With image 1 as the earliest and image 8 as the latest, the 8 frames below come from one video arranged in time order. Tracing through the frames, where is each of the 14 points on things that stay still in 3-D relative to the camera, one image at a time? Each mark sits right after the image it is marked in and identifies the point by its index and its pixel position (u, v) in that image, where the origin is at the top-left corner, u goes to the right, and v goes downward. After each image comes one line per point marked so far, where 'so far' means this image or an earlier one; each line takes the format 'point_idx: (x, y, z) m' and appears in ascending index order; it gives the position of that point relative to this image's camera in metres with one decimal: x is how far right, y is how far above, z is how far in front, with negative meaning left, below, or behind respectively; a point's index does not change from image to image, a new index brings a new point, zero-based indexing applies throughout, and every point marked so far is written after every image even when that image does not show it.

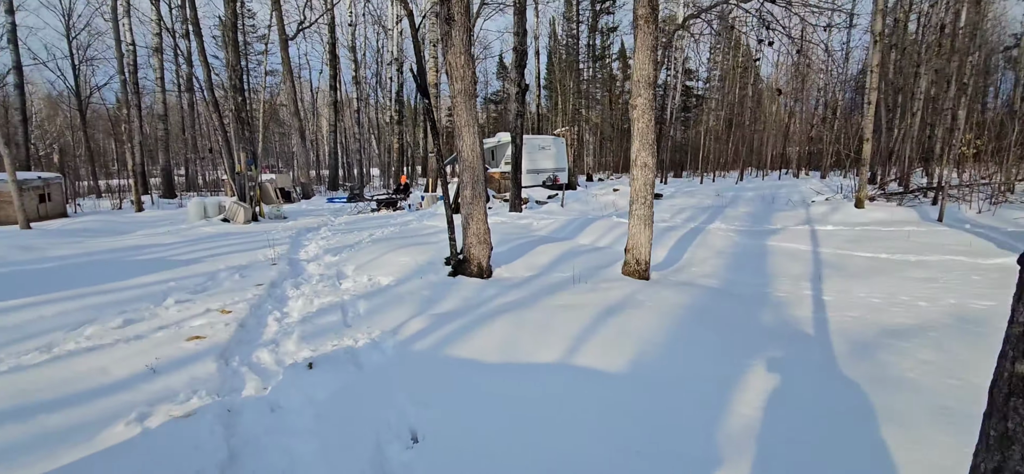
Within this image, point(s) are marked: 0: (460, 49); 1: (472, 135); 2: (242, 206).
0: (-0.6, +2.0, +5.4) m
1: (-0.5, +1.1, +5.6) m
2: (-6.7, +0.8, +12.5) m
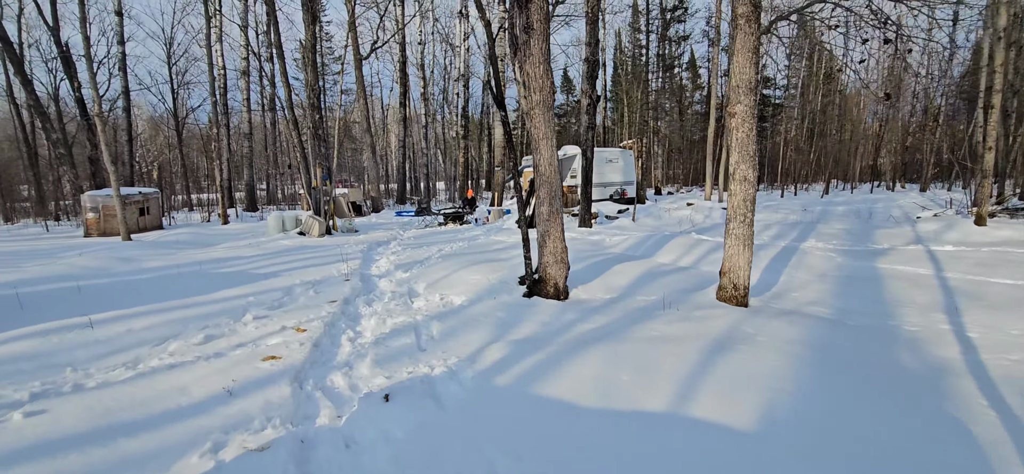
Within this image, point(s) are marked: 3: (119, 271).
0: (+0.3, +1.8, +5.2) m
1: (+0.4, +0.9, +5.3) m
2: (-5.0, +0.4, +12.9) m
3: (-6.2, -0.5, +8.1) m
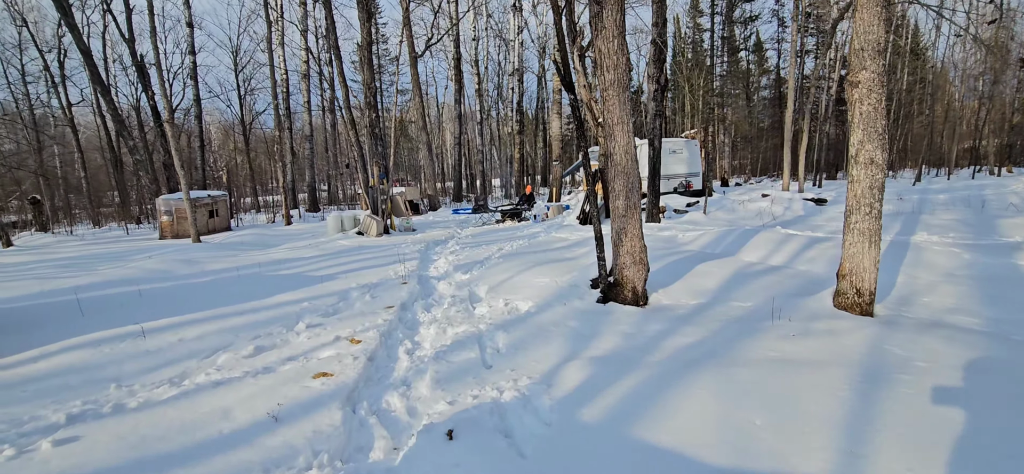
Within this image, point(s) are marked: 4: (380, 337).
0: (+0.9, +1.8, +4.5) m
1: (+1.0, +1.0, +4.7) m
2: (-3.5, +0.4, +12.8) m
3: (-5.2, -0.6, +8.1) m
4: (-1.1, -0.8, +4.3) m
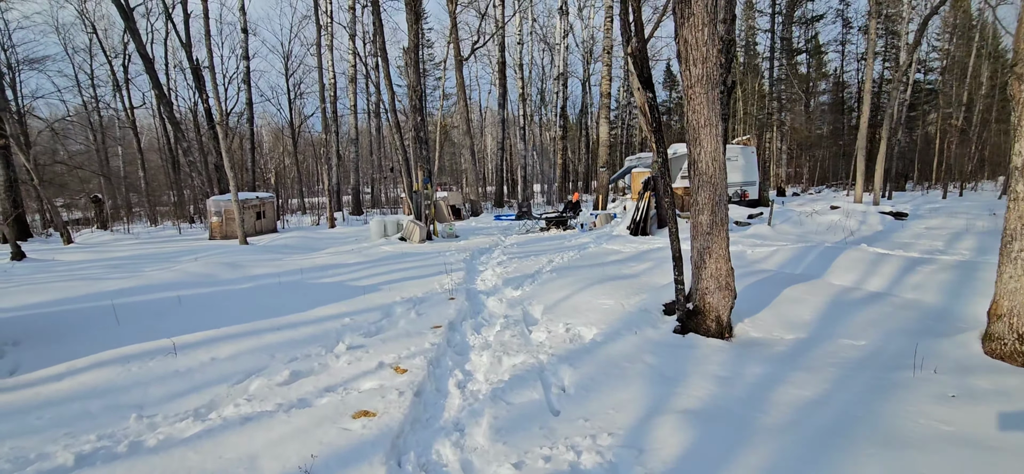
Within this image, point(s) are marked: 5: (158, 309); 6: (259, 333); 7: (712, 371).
0: (+1.5, +1.7, +3.9) m
1: (+1.6, +0.8, +4.0) m
2: (-2.3, +0.3, +12.5) m
3: (-4.4, -0.6, +7.9) m
4: (-0.6, -0.9, +3.8) m
5: (-3.7, -0.8, +5.4) m
6: (-2.2, -0.8, +4.5) m
7: (+1.3, -0.9, +3.4) m
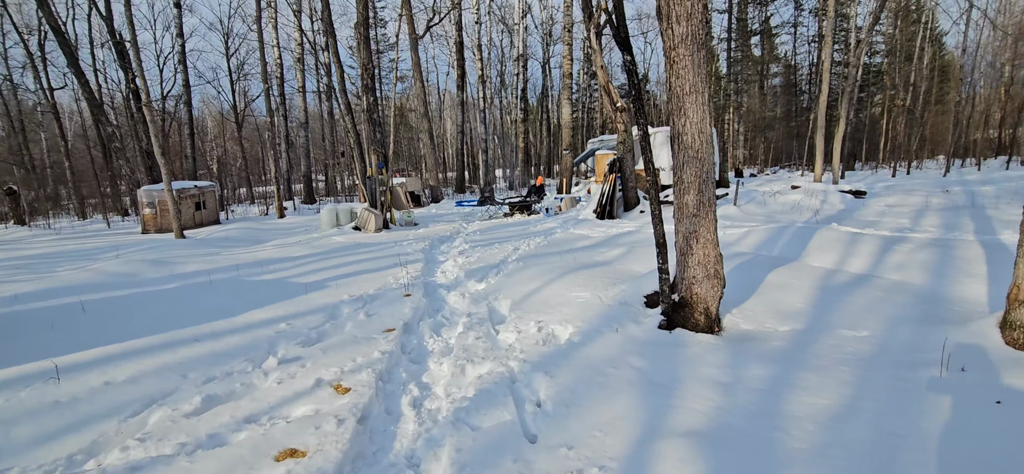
0: (+1.2, +1.8, +3.4) m
1: (+1.3, +0.9, +3.5) m
2: (-3.2, +0.5, +11.7) m
3: (-5.0, -0.6, +7.0) m
4: (-0.8, -0.9, +3.2) m
5: (-4.1, -0.7, +4.5) m
6: (-2.5, -0.8, +3.7) m
7: (+1.1, -0.8, +2.9) m
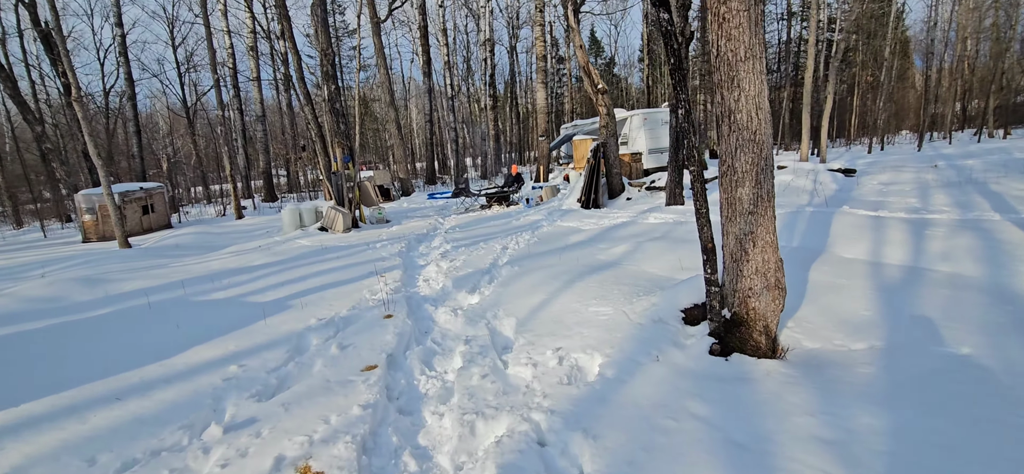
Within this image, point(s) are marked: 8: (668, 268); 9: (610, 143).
0: (+1.2, +1.7, +2.6) m
1: (+1.3, +0.9, +2.8) m
2: (-3.6, +0.5, +10.7) m
3: (-5.0, -0.8, +5.9) m
4: (-0.7, -1.0, +2.3) m
5: (-4.0, -0.9, +3.5) m
6: (-2.4, -1.0, +2.8) m
7: (+1.3, -0.8, +2.2) m
8: (+1.5, -0.3, +4.8) m
9: (+2.3, +2.2, +12.1) m
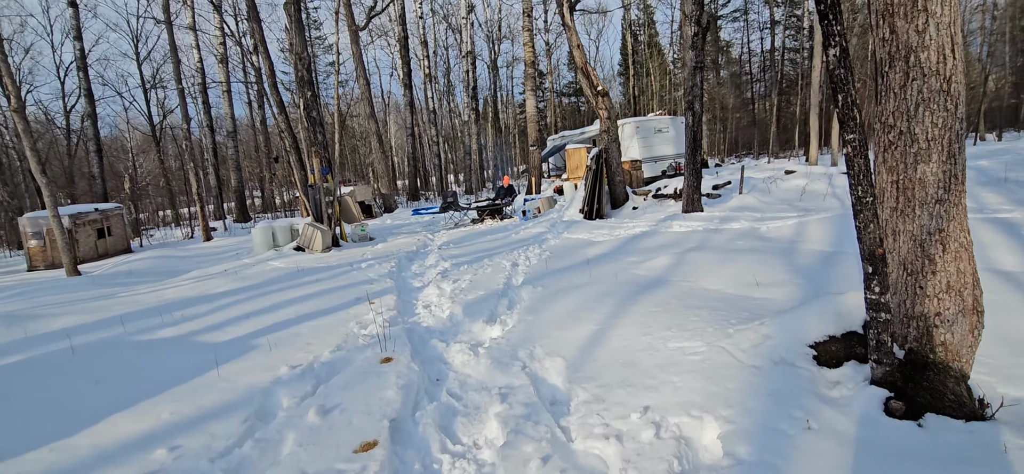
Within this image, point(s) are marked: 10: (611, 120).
0: (+1.4, +1.7, +1.7) m
1: (+1.6, +0.9, +1.9) m
2: (-3.6, +0.1, +9.5) m
3: (-4.8, -1.0, +4.7) m
4: (-0.4, -1.0, +1.3) m
5: (-3.7, -1.1, +2.3) m
6: (-2.1, -1.1, +1.7) m
7: (+1.6, -0.8, +1.2) m
8: (+1.7, -0.4, +3.9) m
9: (+2.2, +1.9, +11.2) m
10: (+2.2, +2.6, +11.2) m
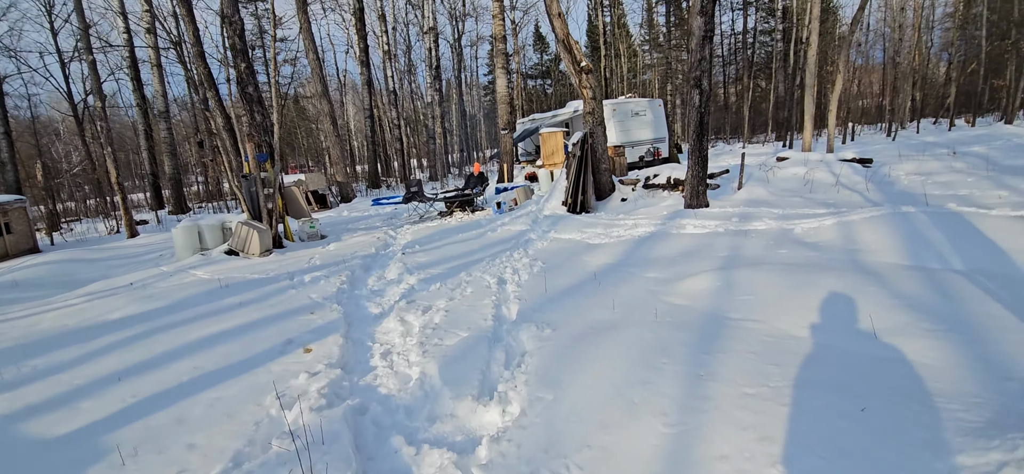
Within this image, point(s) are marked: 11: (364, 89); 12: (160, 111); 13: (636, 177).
0: (+1.6, +1.5, +0.4) m
1: (+1.7, +0.7, +0.6) m
2: (-4.0, +0.1, +7.9) m
3: (-4.9, -1.2, +3.1) m
4: (-0.2, -1.3, 0.0) m
5: (-3.6, -1.3, +0.8) m
6: (-1.9, -1.3, +0.3) m
7: (+1.8, -1.0, 0.0) m
8: (+1.7, -0.5, +2.7) m
9: (+1.7, +2.0, +9.9) m
10: (+1.6, +2.7, +9.9) m
11: (-5.7, +5.9, +19.6) m
12: (-12.3, +4.4, +17.8) m
13: (+2.7, +1.3, +10.9) m
